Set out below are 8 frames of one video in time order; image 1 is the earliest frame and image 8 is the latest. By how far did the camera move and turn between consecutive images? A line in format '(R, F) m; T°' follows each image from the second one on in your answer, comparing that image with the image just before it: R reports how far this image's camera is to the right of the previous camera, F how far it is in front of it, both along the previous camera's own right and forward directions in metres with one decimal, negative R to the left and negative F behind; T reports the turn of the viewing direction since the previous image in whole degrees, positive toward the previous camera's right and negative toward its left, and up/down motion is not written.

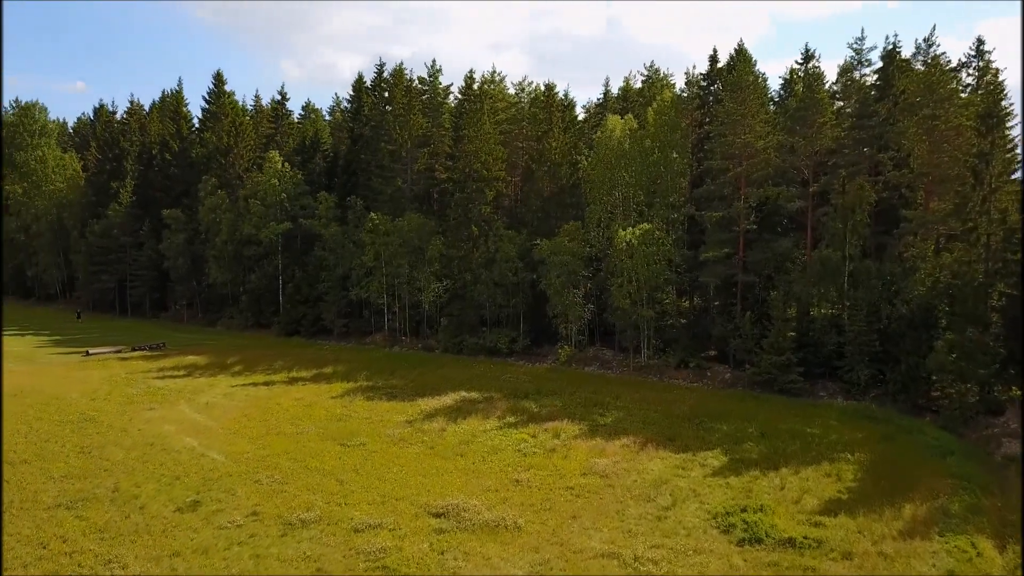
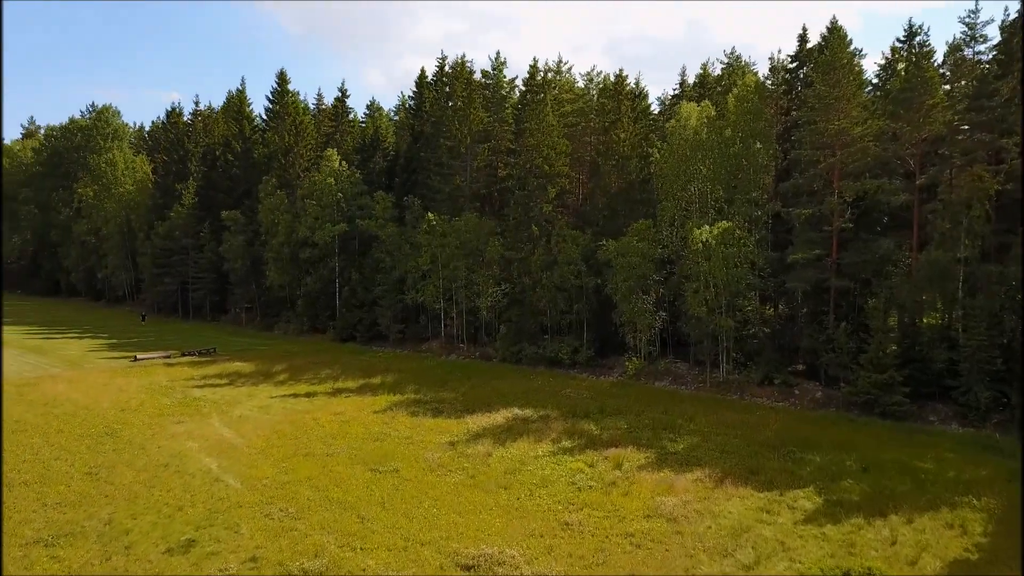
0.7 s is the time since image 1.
(+0.5, +2.7) m; -5°
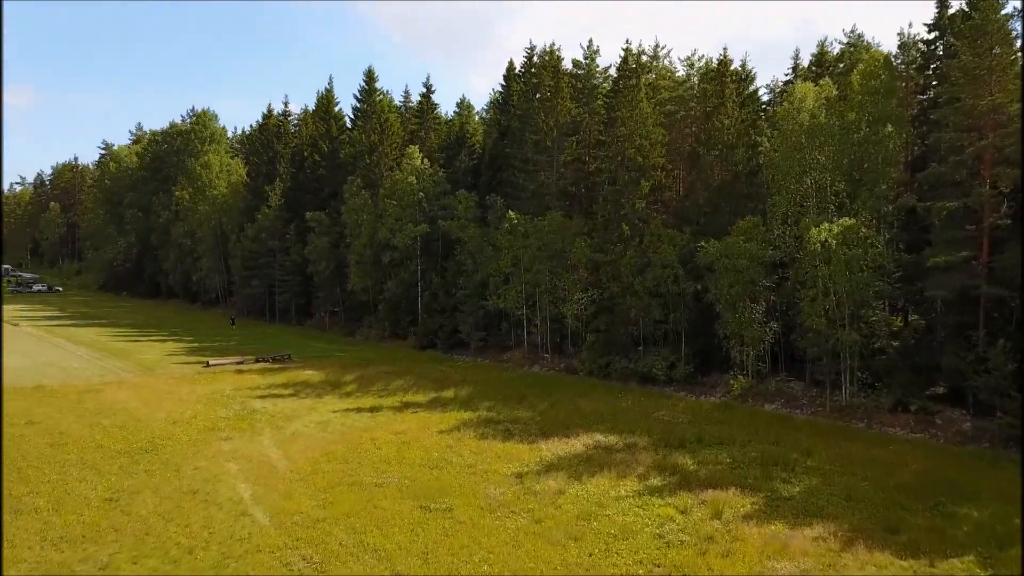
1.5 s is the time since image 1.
(+0.5, +3.0) m; -7°
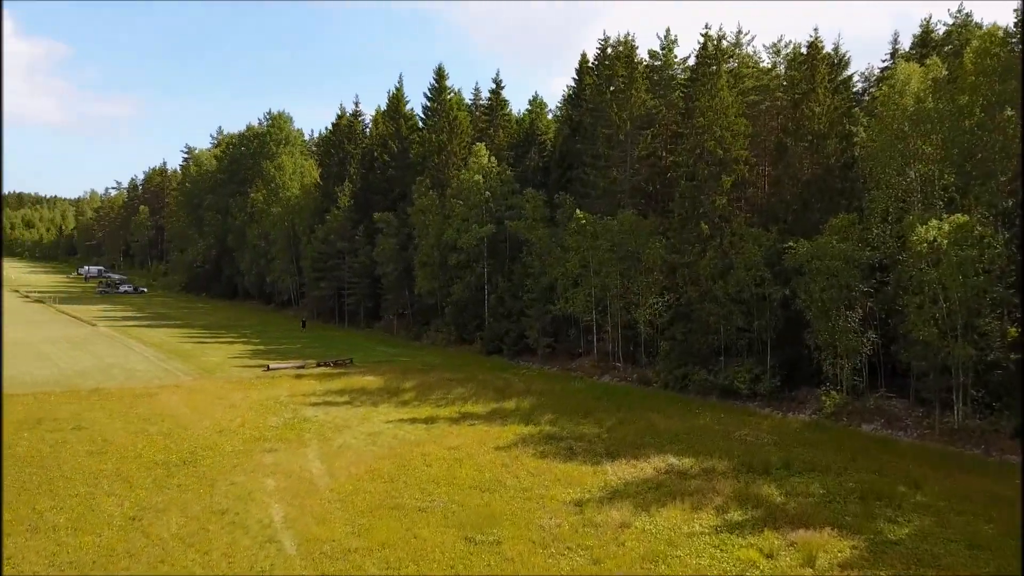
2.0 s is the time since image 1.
(+0.4, +1.9) m; -6°
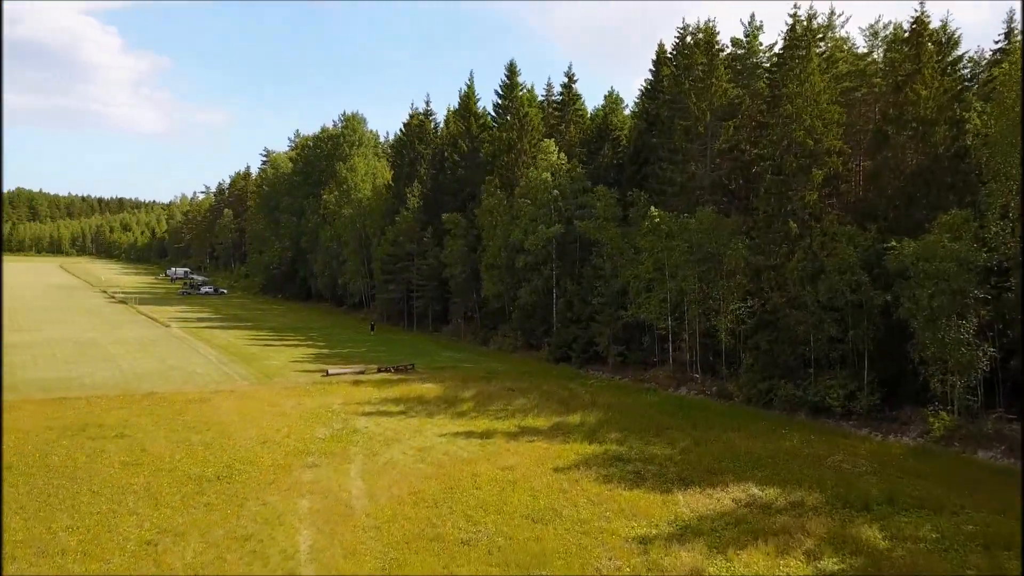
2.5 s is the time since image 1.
(+0.4, +1.9) m; -6°
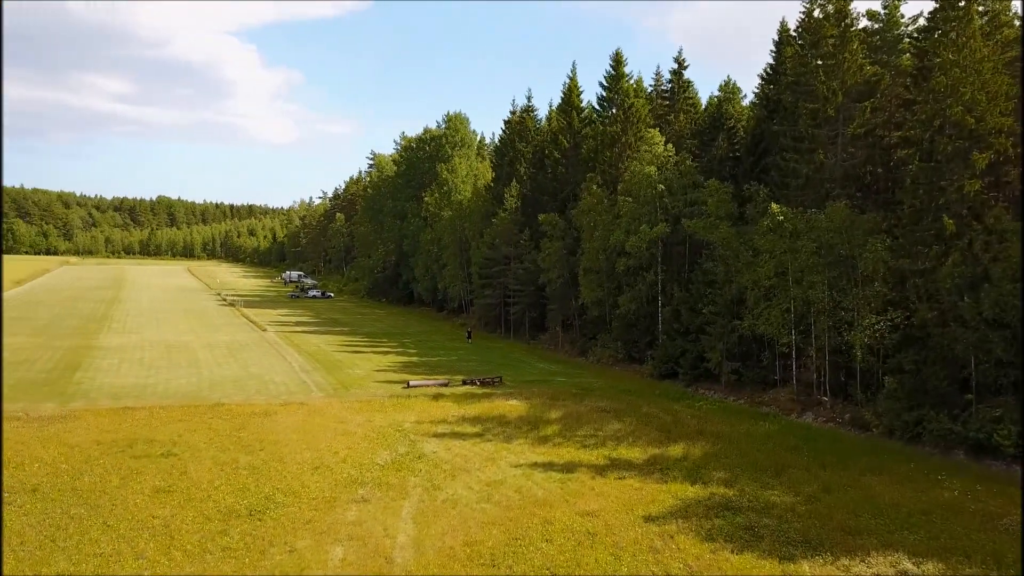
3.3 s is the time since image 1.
(+0.6, +3.1) m; -8°
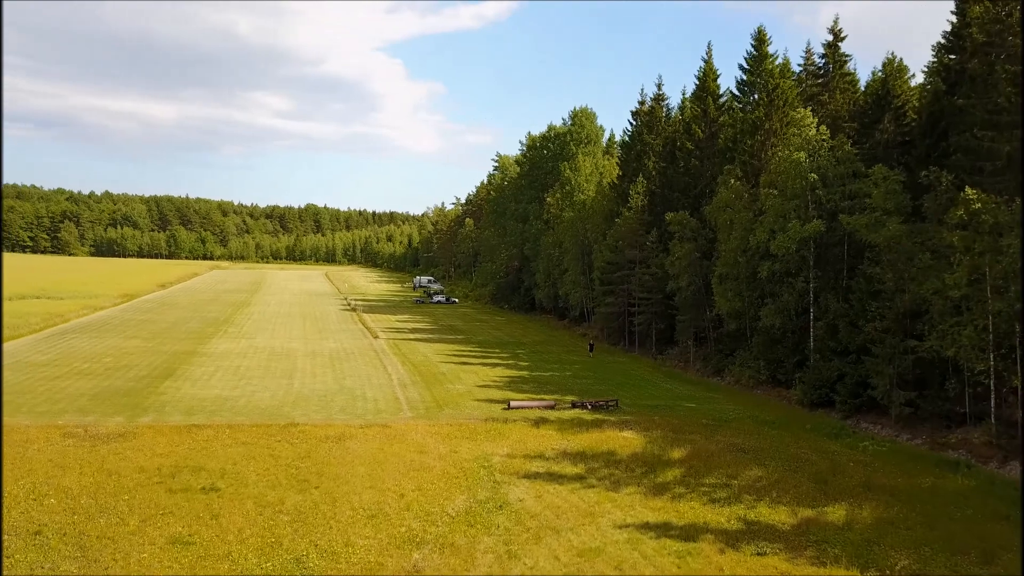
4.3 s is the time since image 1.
(+0.6, +3.9) m; -10°
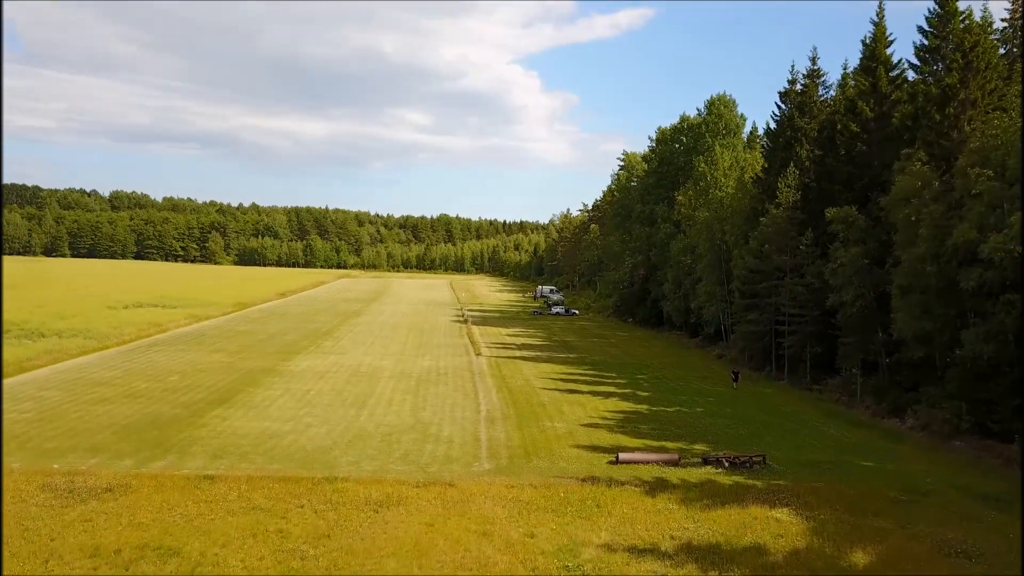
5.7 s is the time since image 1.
(+0.5, +5.7) m; -9°
